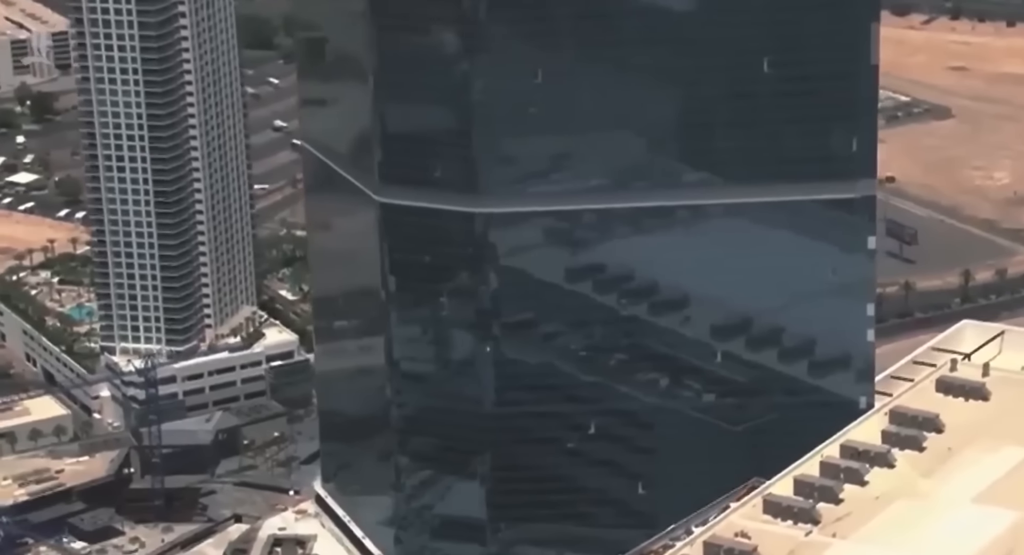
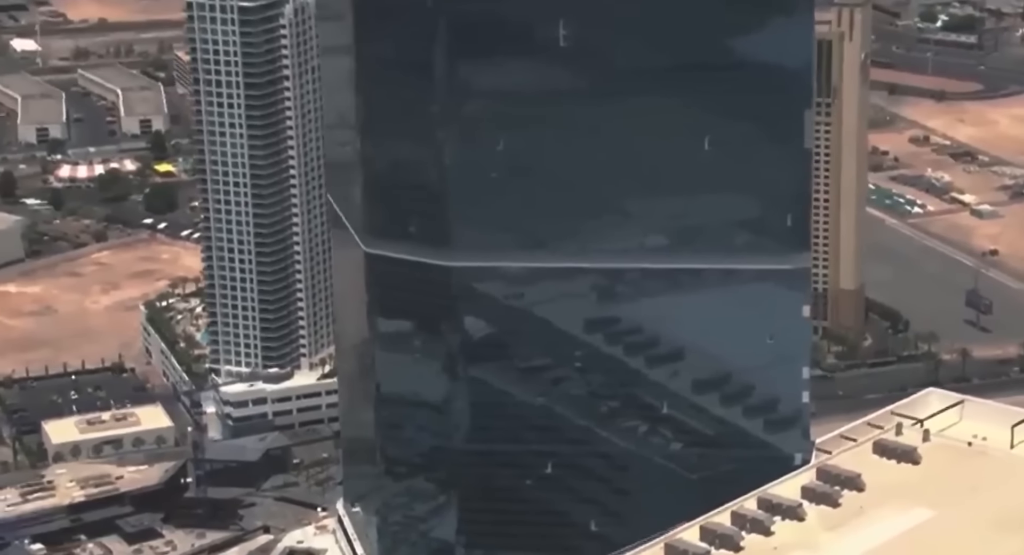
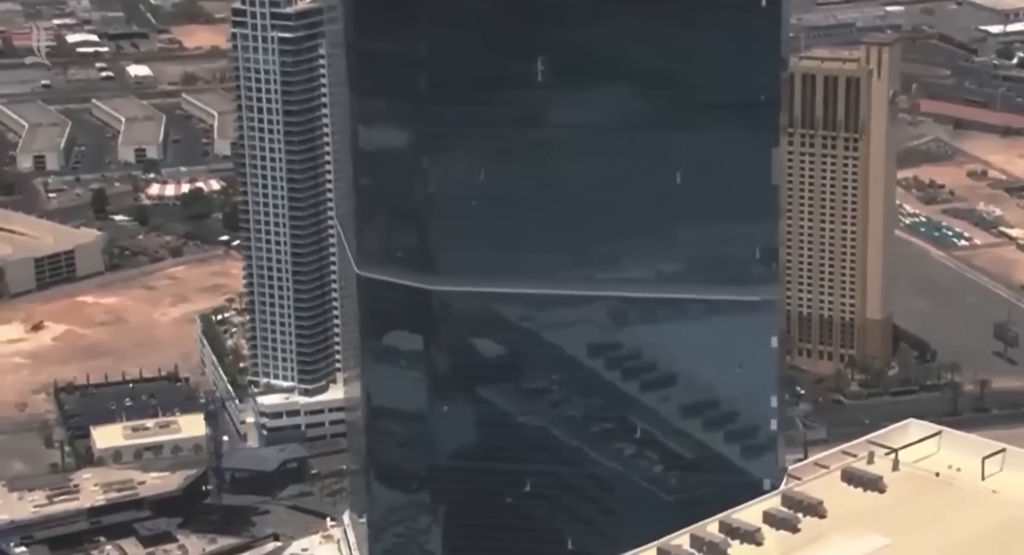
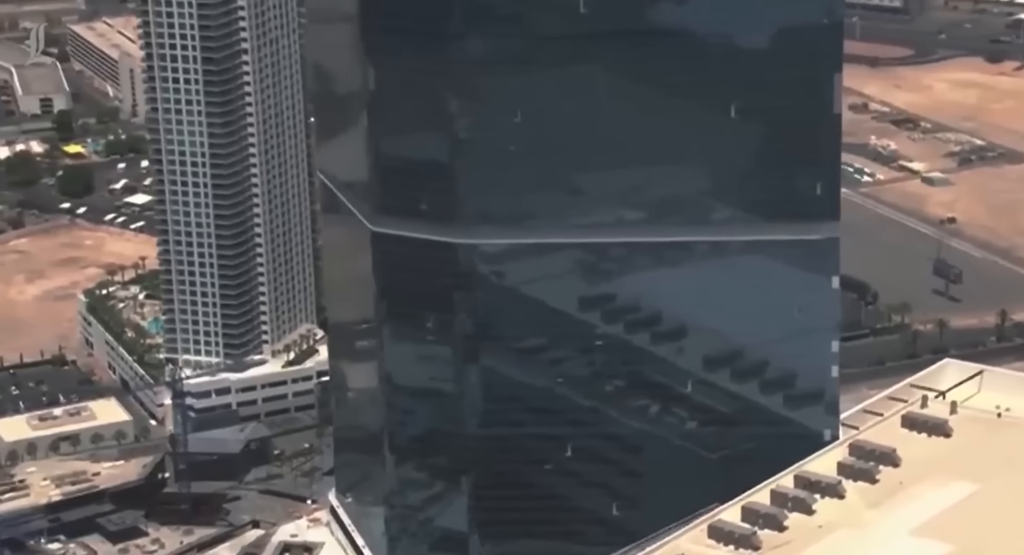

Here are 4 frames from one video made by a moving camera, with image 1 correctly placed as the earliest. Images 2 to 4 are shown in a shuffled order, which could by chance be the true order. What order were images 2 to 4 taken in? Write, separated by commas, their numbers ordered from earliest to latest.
4, 2, 3
